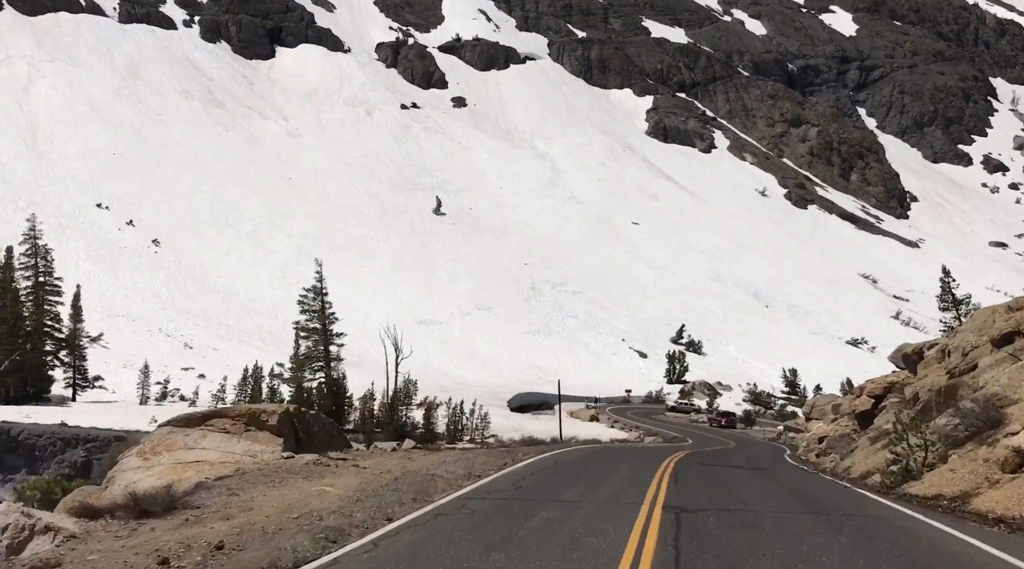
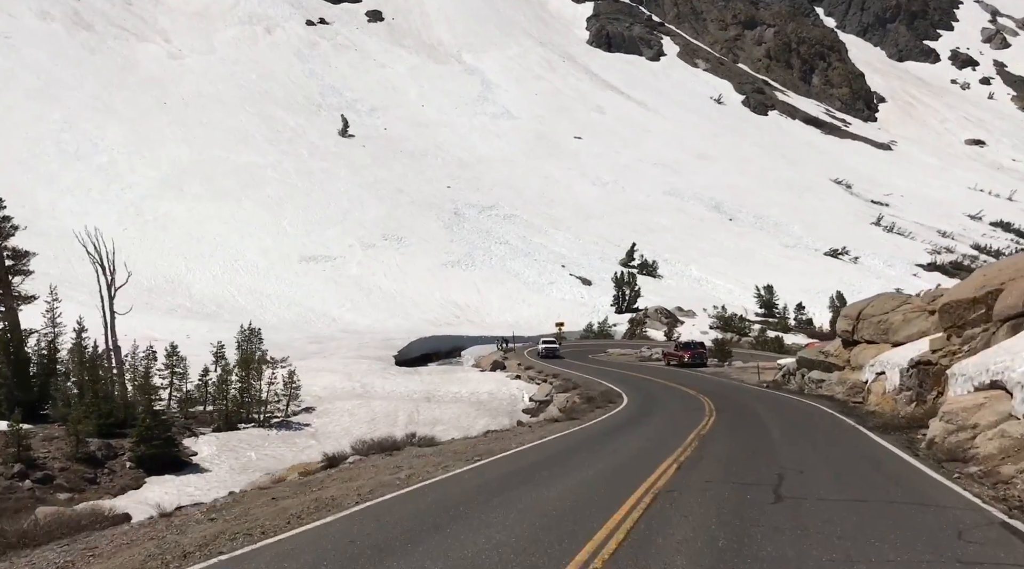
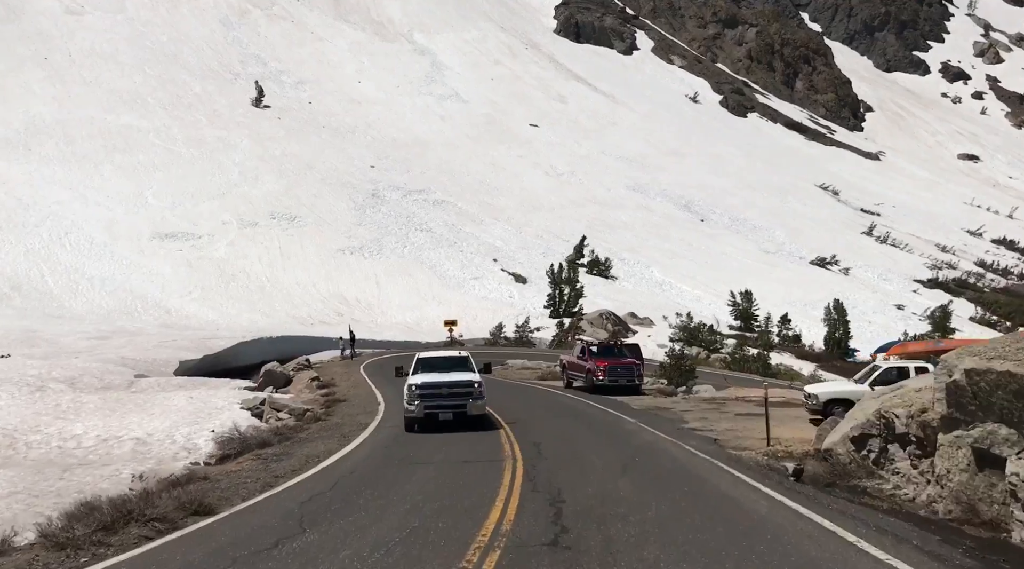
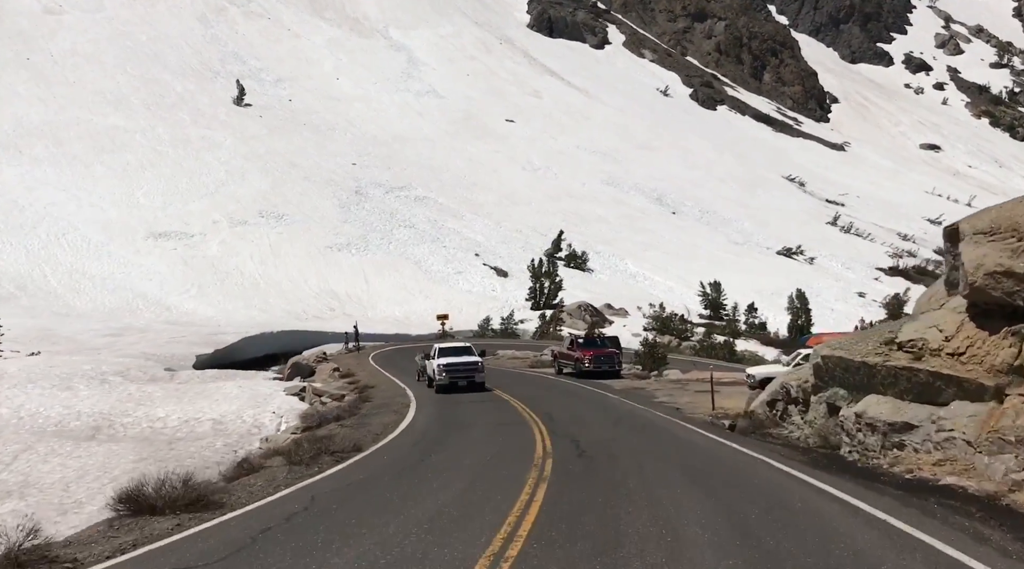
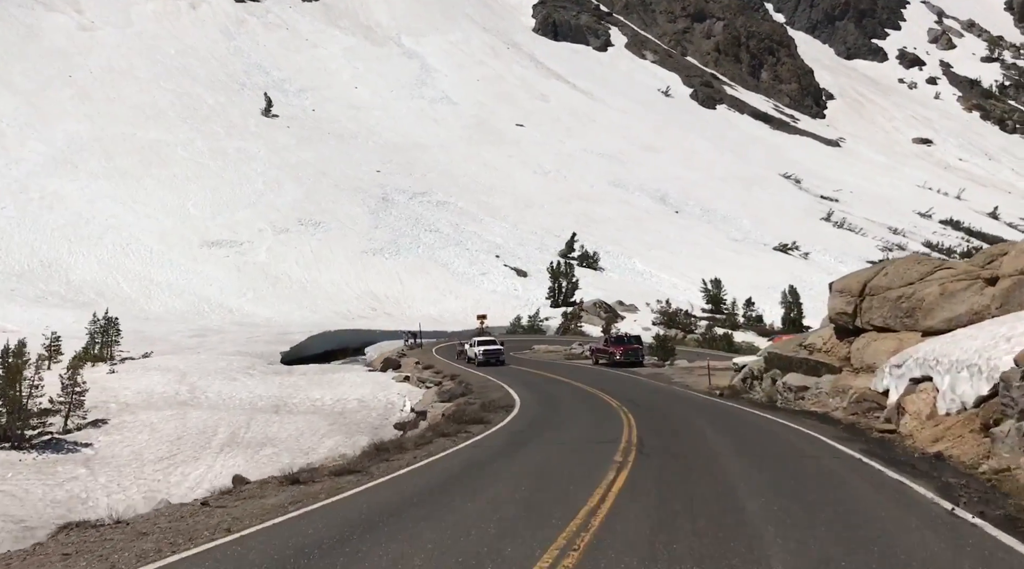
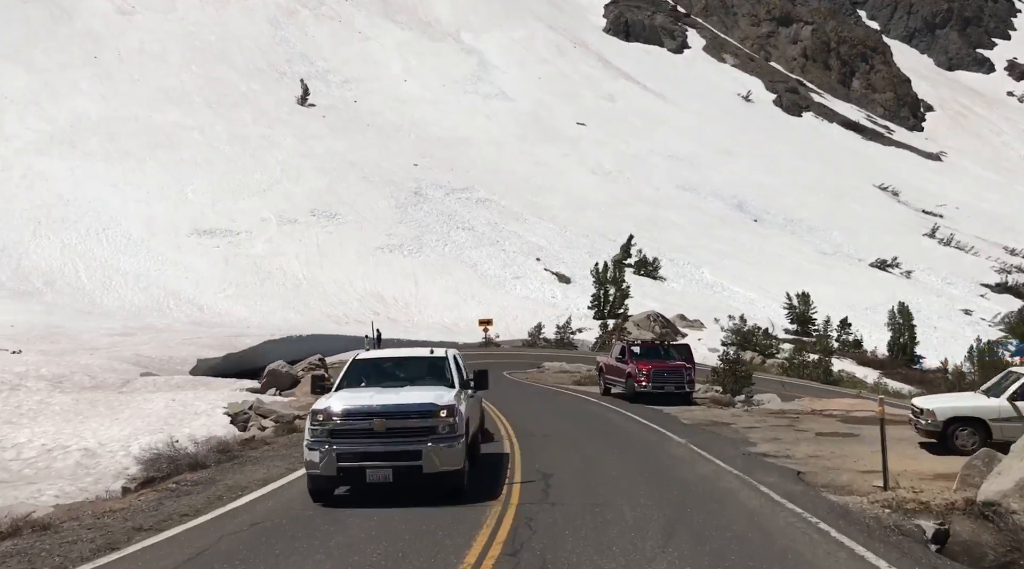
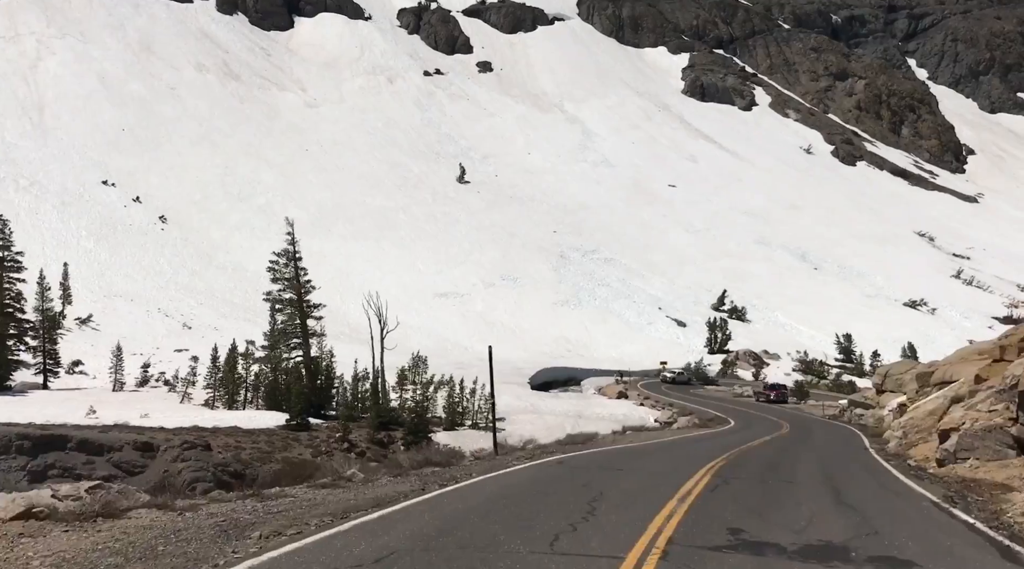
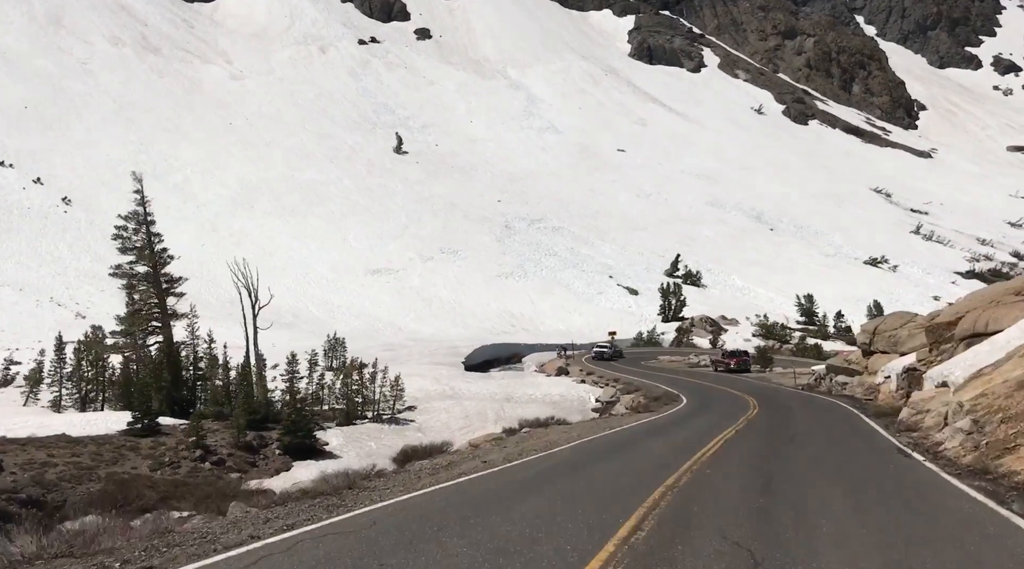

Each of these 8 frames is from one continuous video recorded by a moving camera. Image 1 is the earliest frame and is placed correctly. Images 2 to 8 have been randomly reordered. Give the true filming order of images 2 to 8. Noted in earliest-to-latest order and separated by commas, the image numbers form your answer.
7, 8, 2, 5, 4, 3, 6
